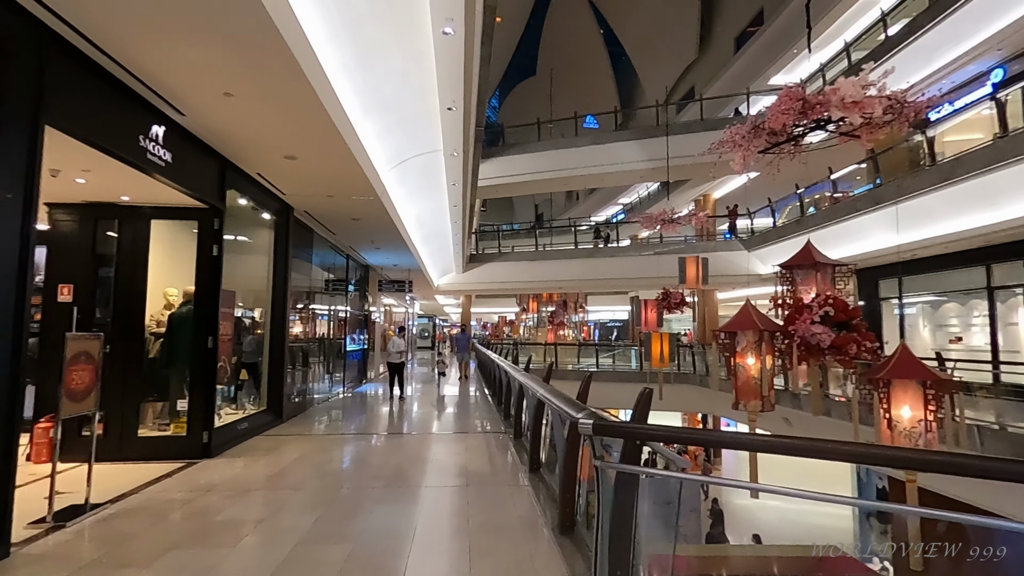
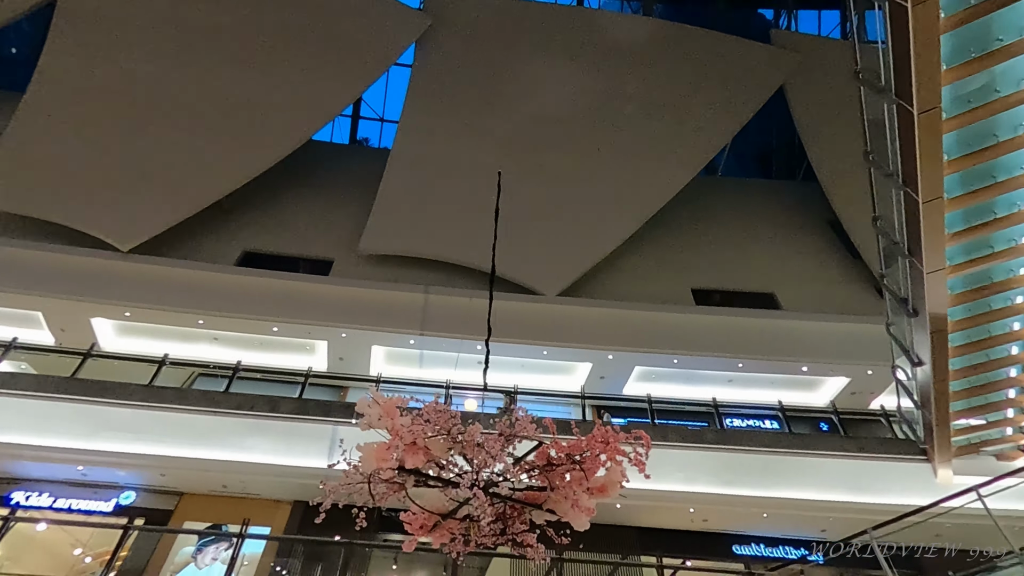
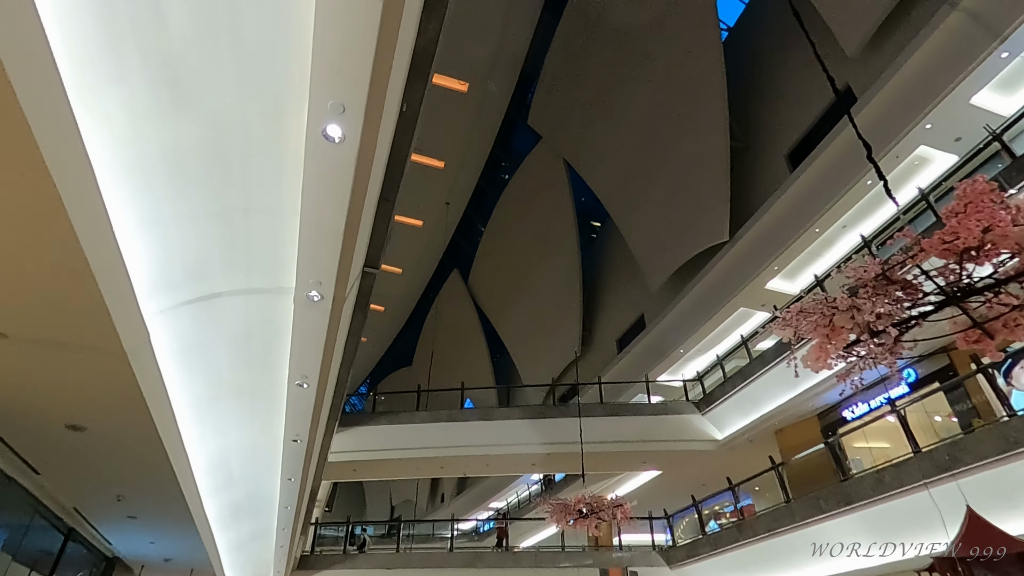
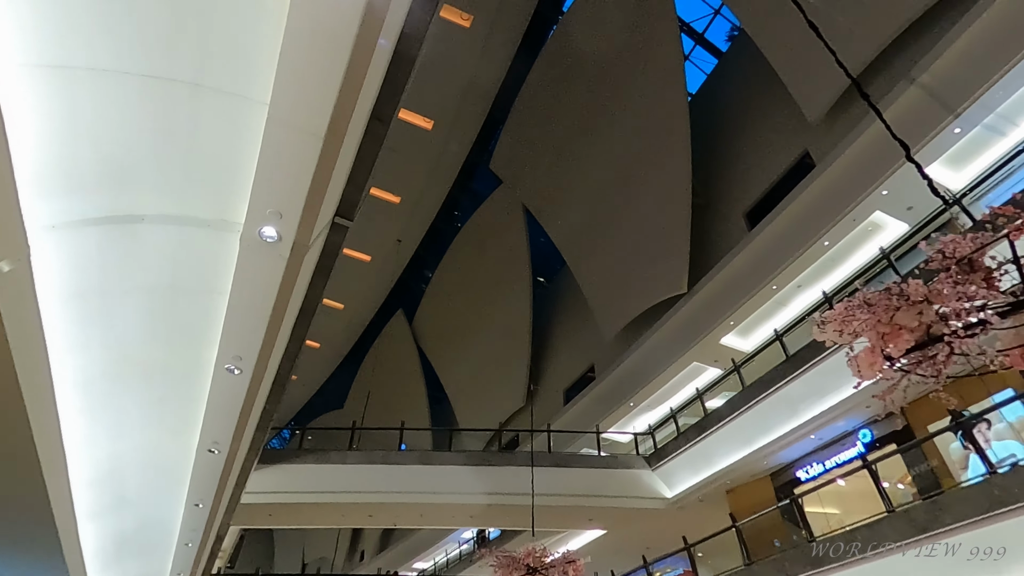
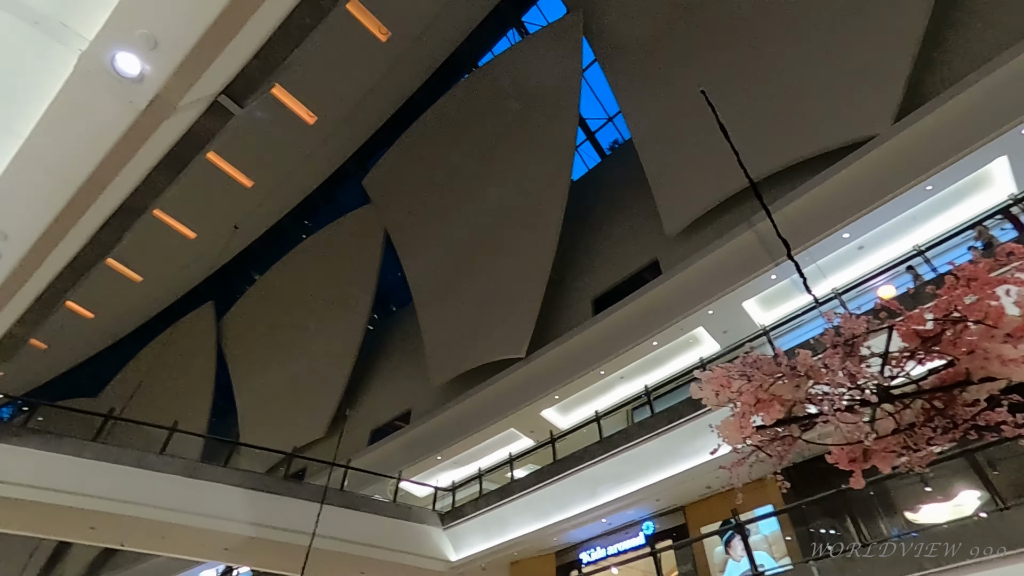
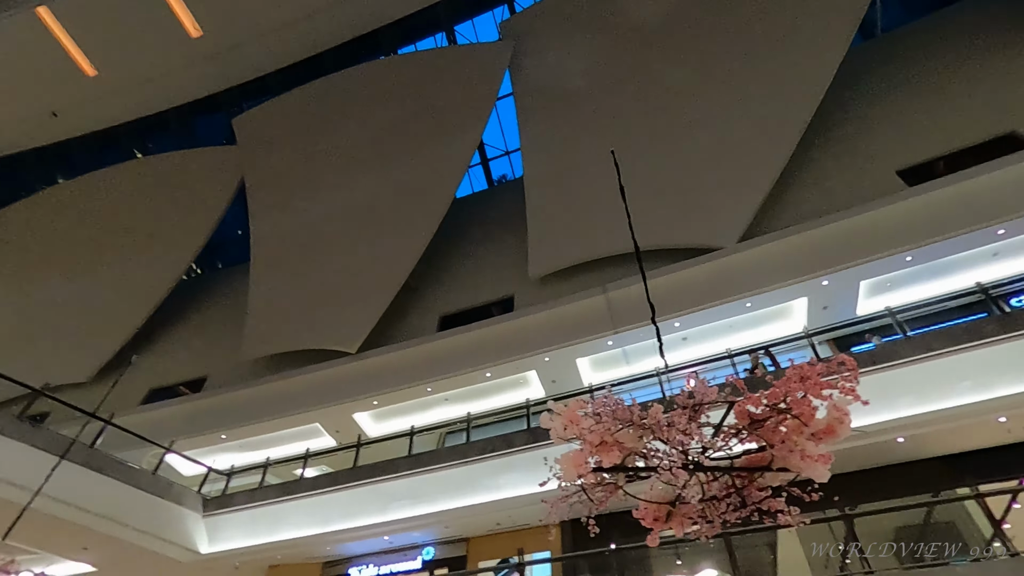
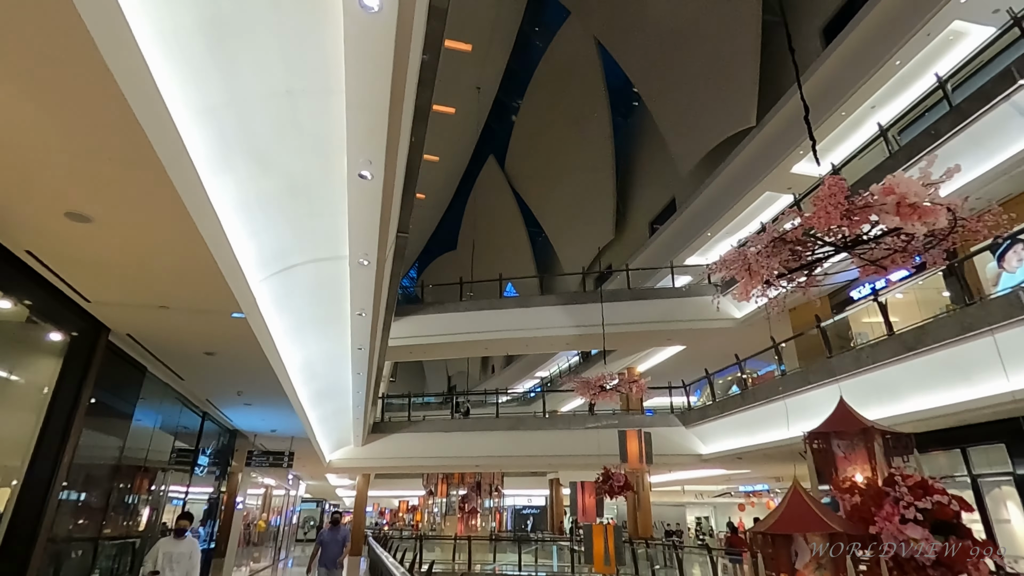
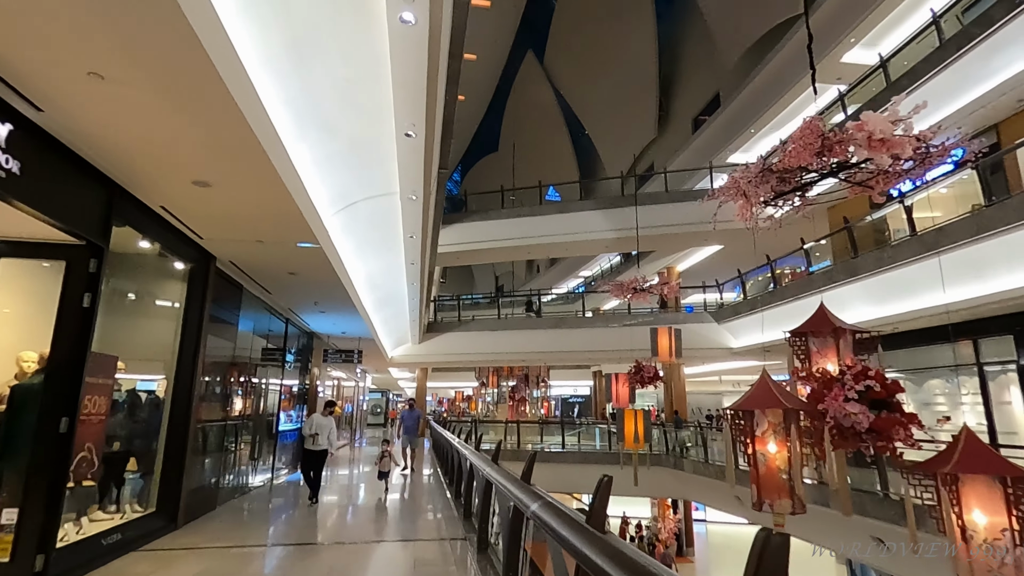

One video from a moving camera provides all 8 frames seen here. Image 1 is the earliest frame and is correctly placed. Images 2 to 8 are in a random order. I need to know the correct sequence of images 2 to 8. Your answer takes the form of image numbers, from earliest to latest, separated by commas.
8, 7, 3, 4, 5, 6, 2
